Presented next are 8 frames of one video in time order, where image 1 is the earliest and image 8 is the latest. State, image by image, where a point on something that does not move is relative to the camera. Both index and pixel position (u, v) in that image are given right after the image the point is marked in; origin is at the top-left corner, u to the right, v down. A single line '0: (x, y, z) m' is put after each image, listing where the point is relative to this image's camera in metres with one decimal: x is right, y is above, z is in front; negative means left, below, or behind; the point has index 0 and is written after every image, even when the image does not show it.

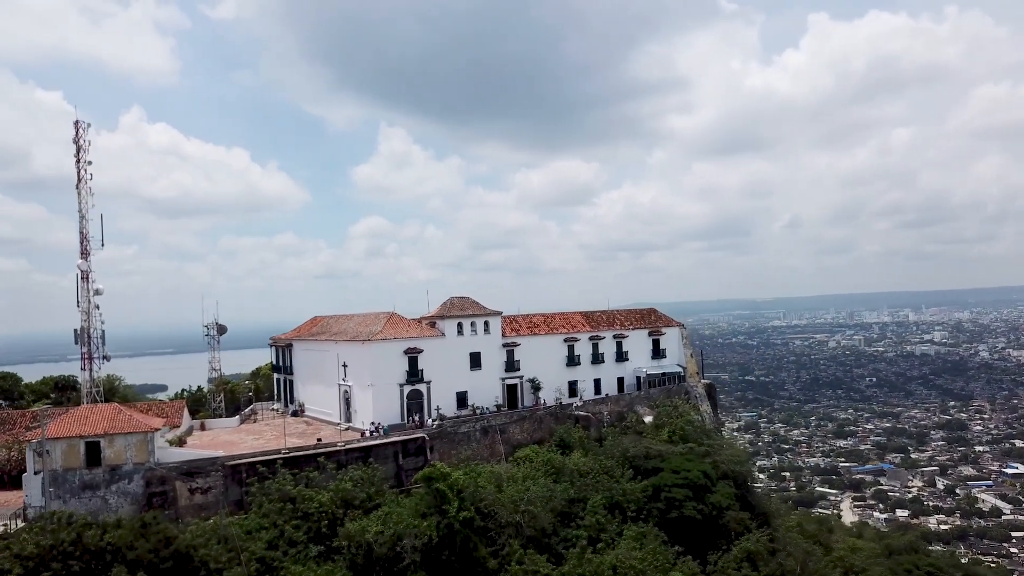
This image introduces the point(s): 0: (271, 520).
0: (-5.8, -5.6, +20.0) m
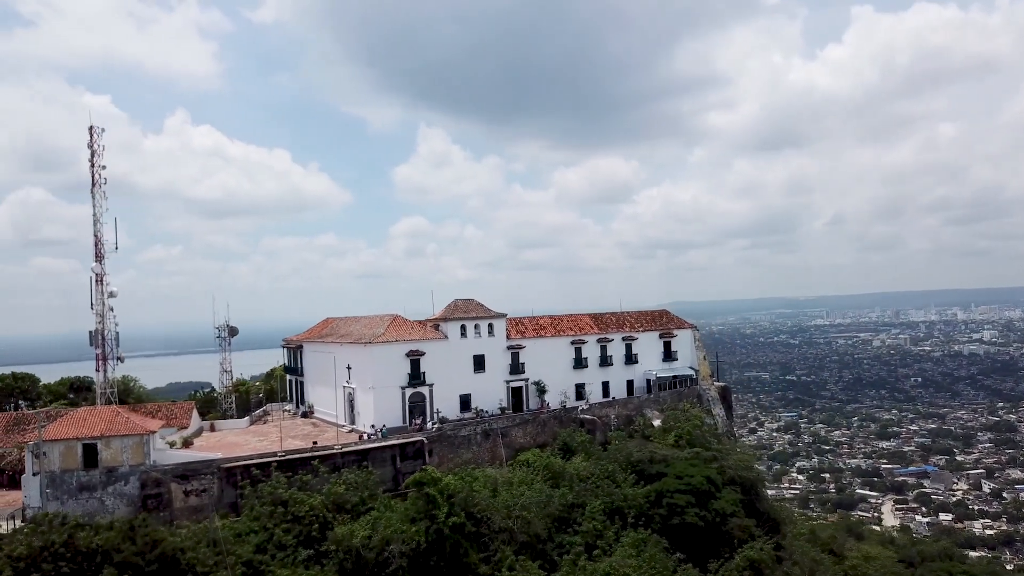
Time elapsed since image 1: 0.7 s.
0: (-6.1, -5.7, +20.0) m
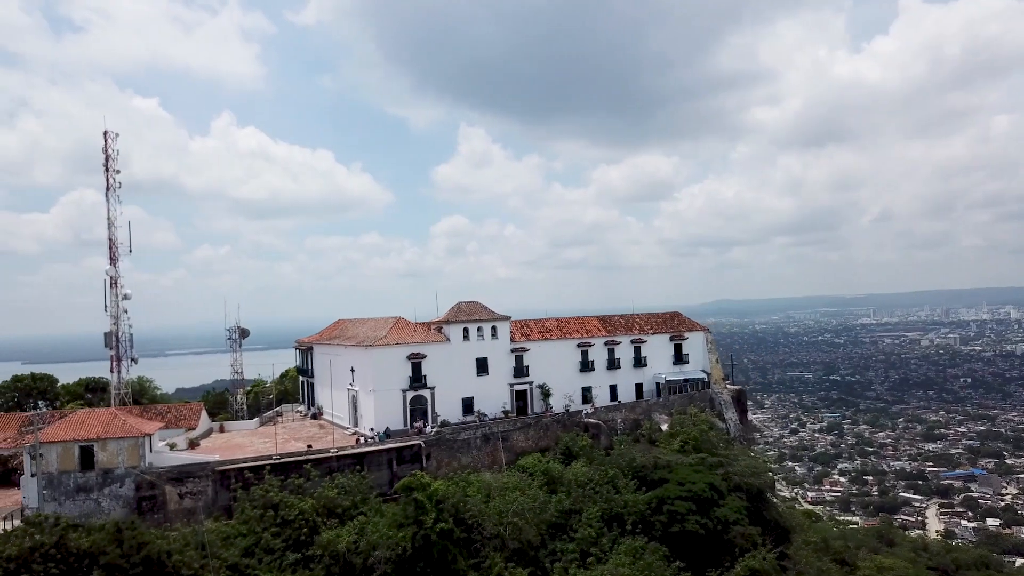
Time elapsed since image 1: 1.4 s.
0: (-6.4, -5.8, +20.1) m
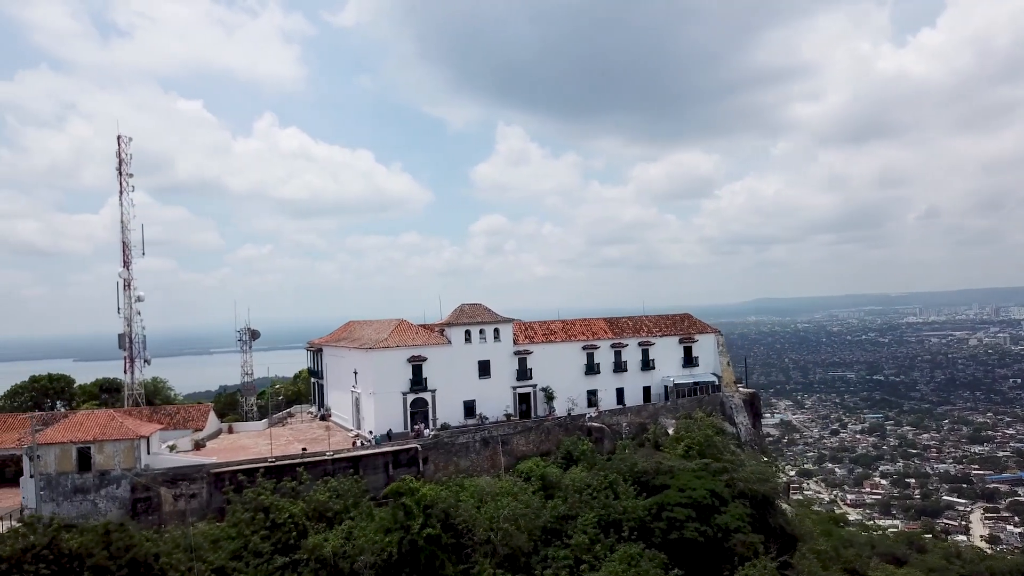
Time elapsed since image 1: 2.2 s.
0: (-6.6, -5.9, +20.2) m
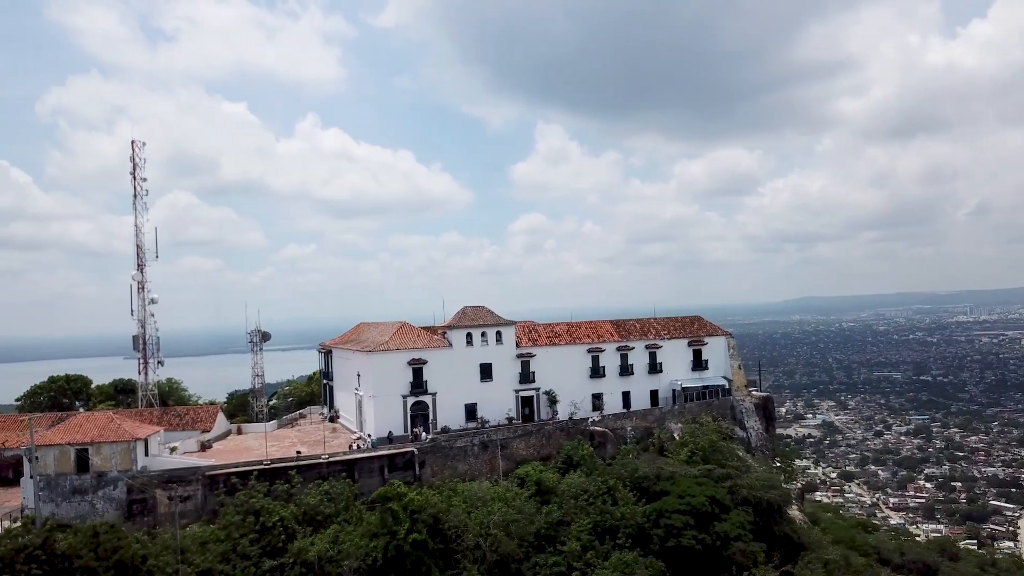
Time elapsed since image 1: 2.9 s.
0: (-6.9, -6.0, +20.3) m
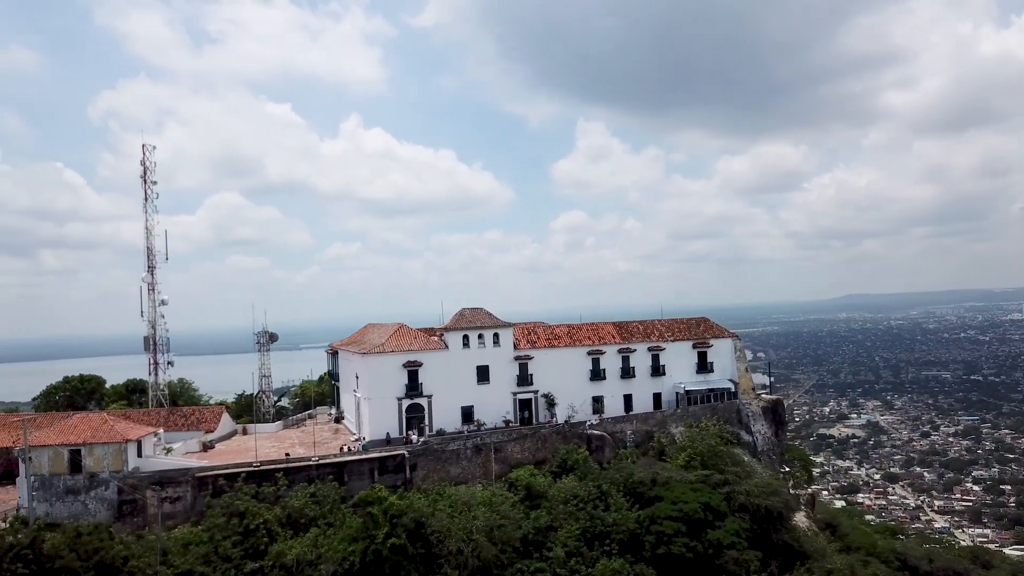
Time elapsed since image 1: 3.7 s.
0: (-7.4, -6.1, +20.4) m
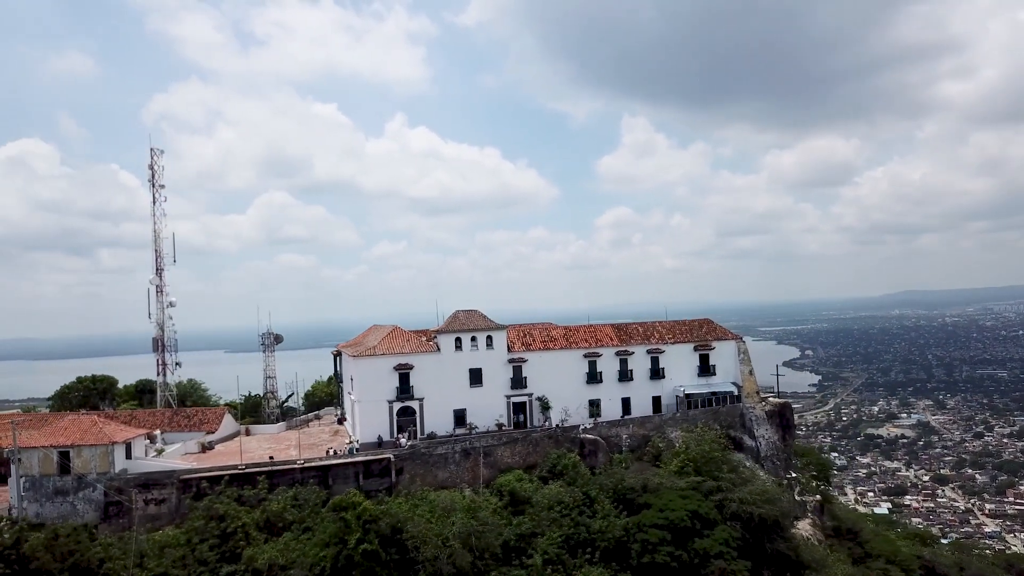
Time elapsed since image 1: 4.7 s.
0: (-8.0, -6.2, +20.6) m
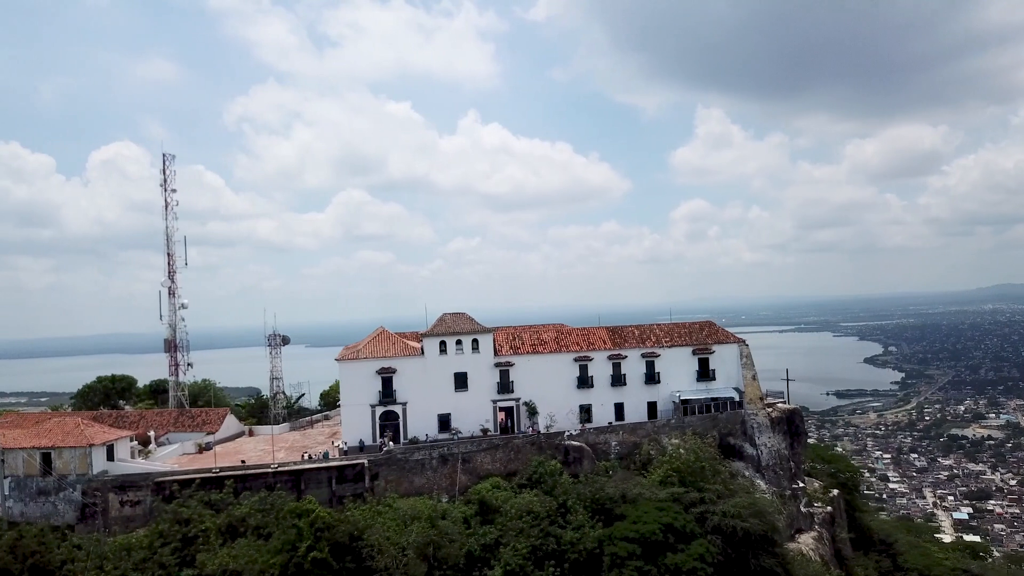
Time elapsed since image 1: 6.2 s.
0: (-9.0, -6.4, +20.8) m
